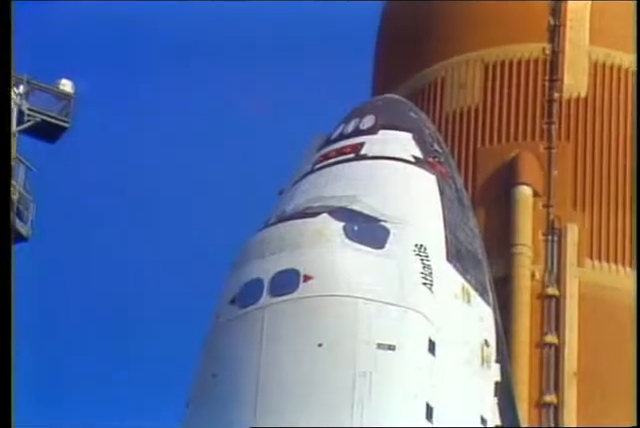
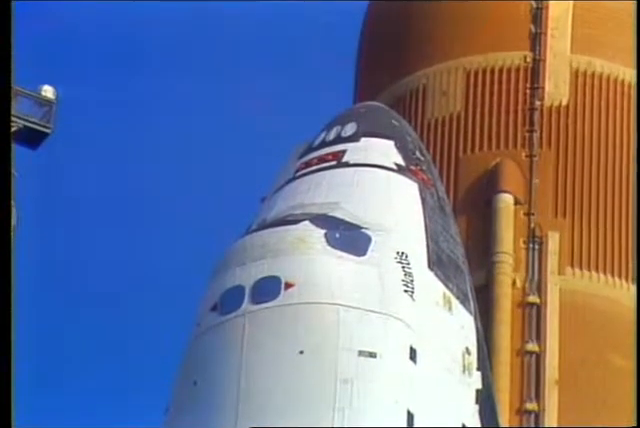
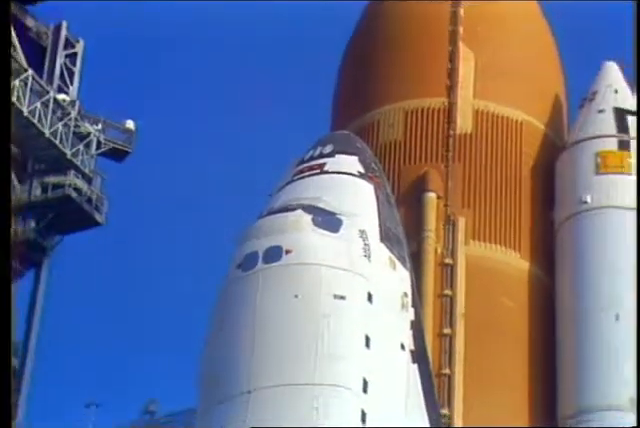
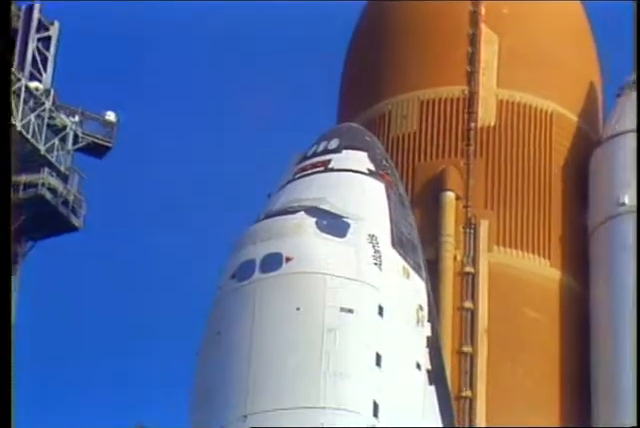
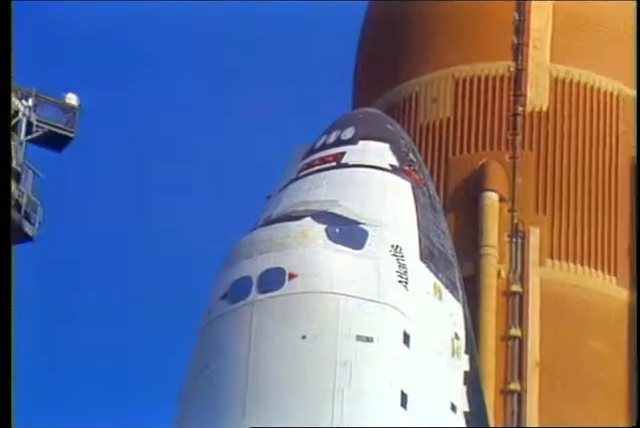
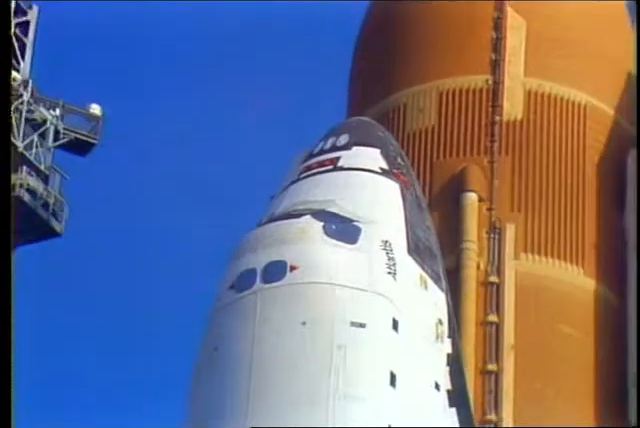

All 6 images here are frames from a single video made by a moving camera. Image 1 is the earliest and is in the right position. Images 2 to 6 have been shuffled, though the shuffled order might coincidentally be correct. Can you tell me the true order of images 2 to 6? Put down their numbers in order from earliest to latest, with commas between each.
2, 5, 6, 4, 3
